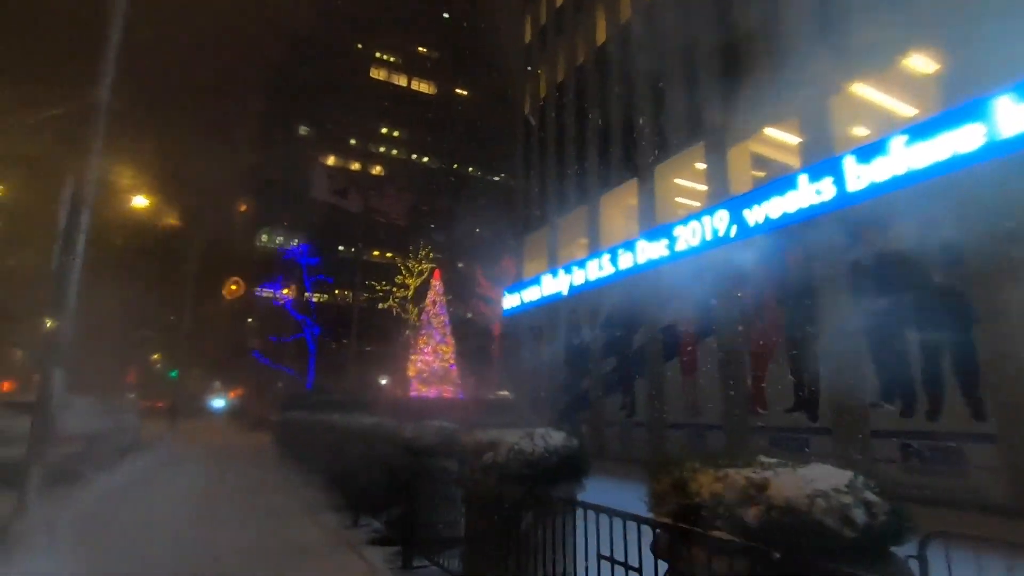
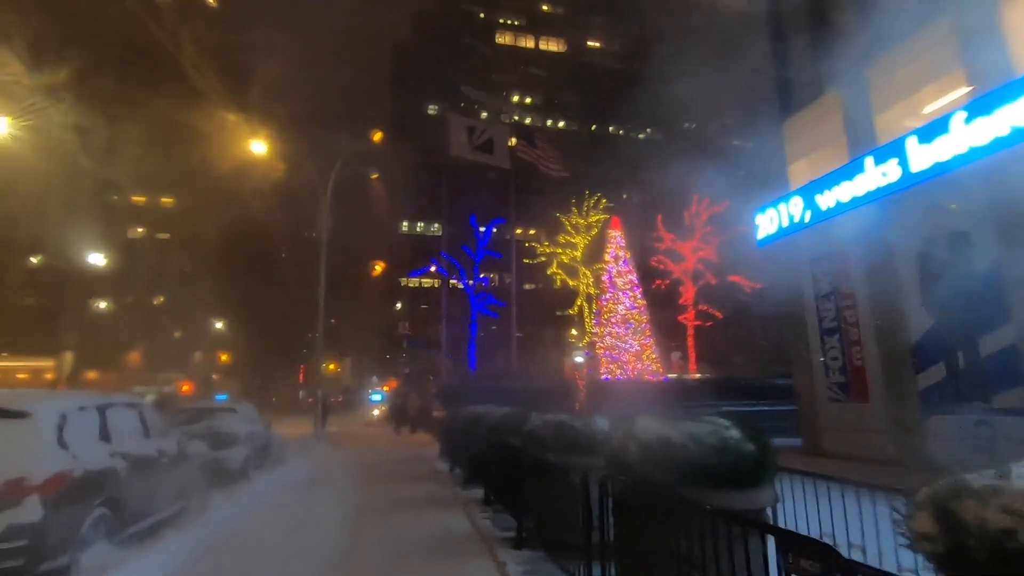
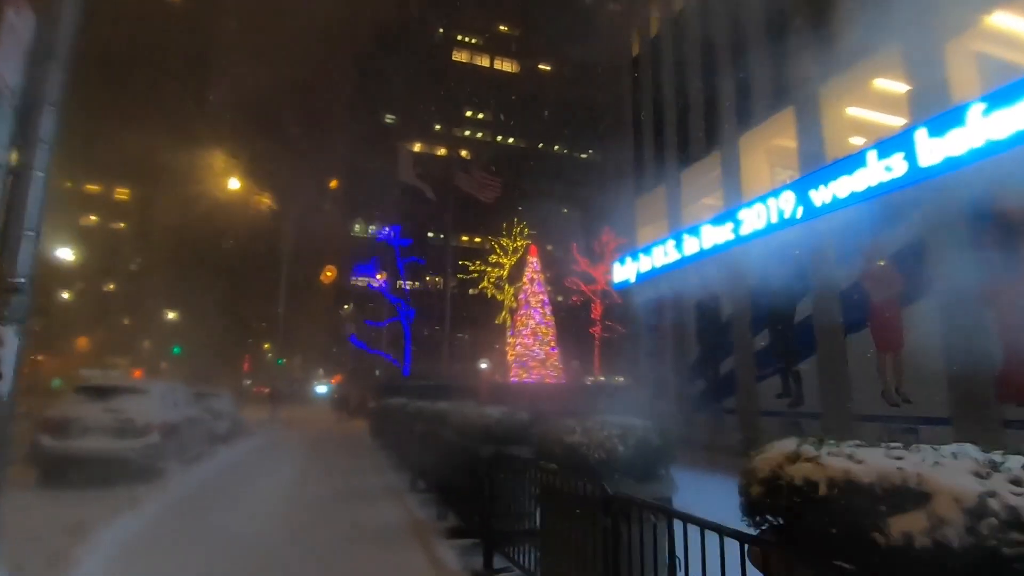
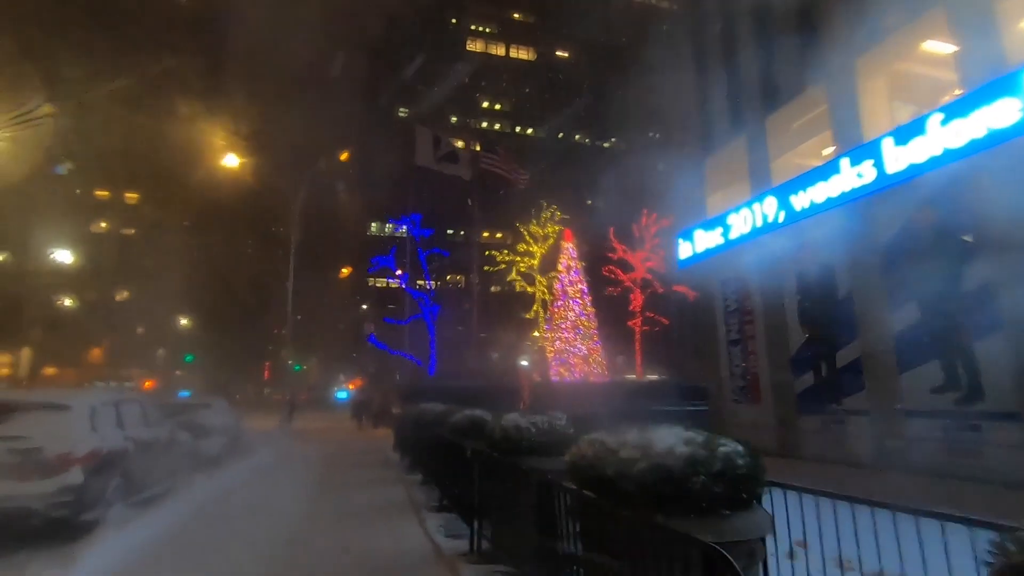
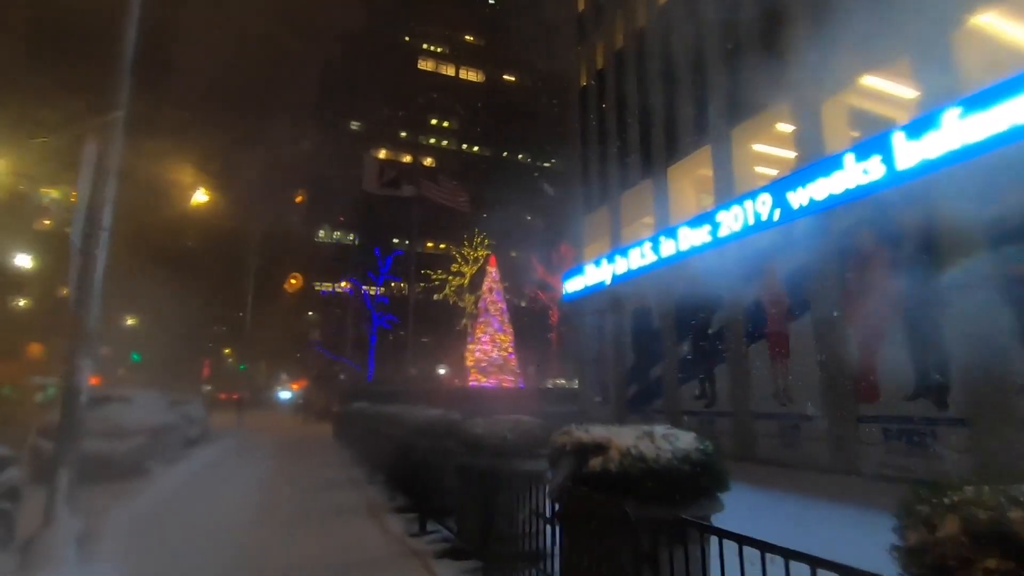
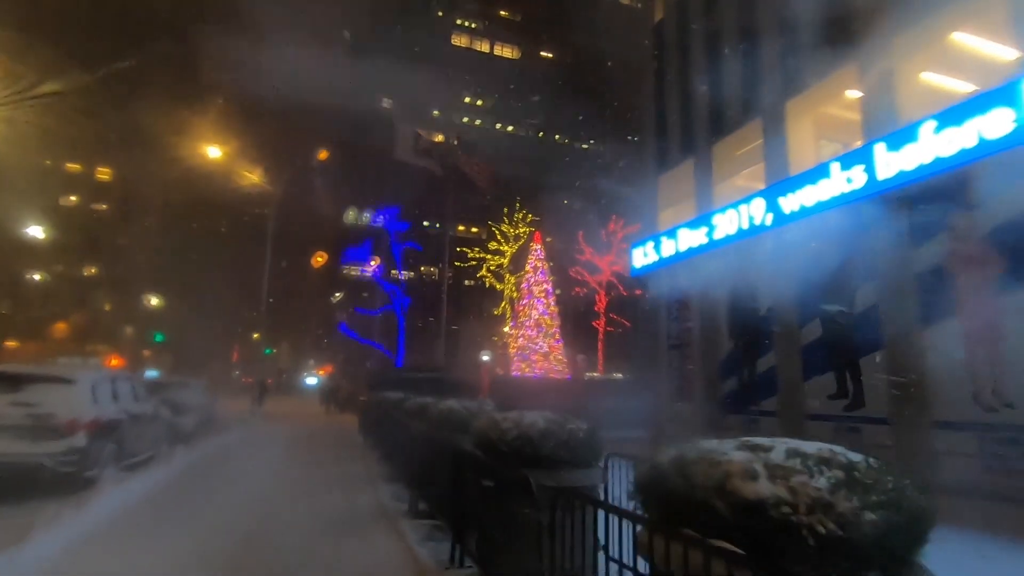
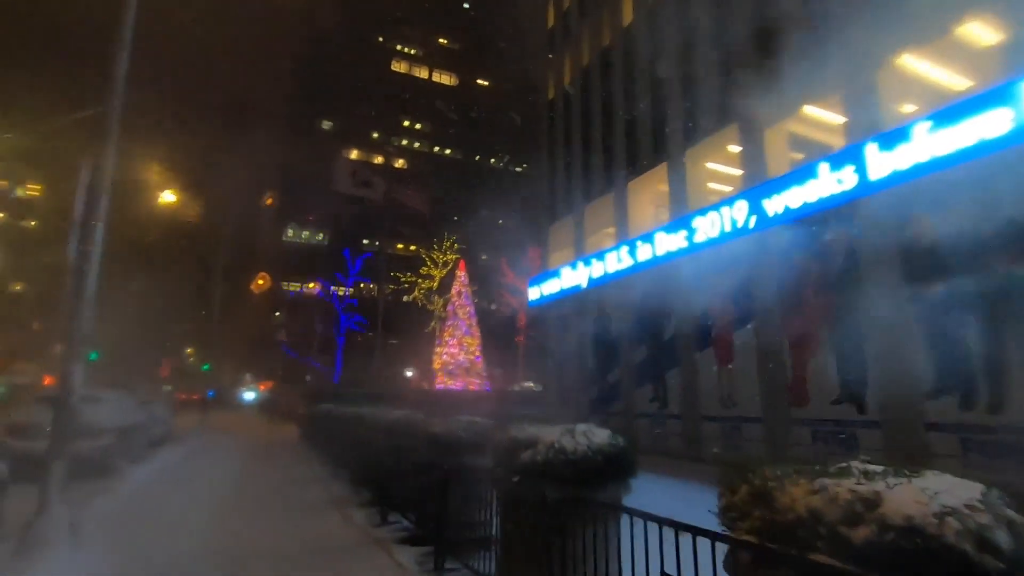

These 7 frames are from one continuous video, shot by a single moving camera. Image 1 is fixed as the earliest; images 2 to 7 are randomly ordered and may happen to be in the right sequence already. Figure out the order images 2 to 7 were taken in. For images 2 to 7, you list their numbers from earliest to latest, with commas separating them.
7, 5, 3, 6, 4, 2
